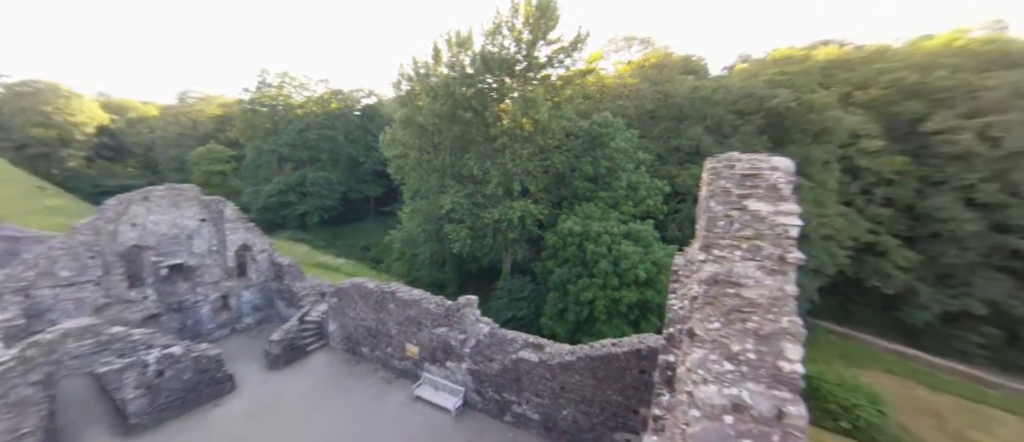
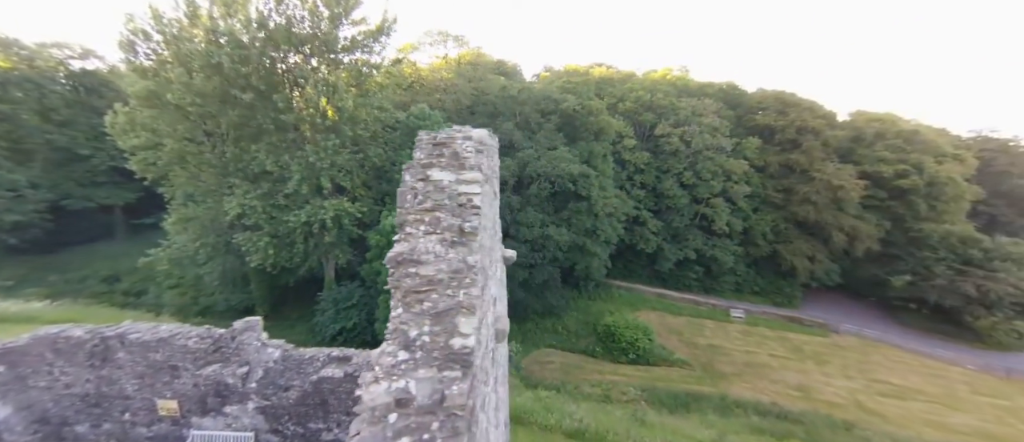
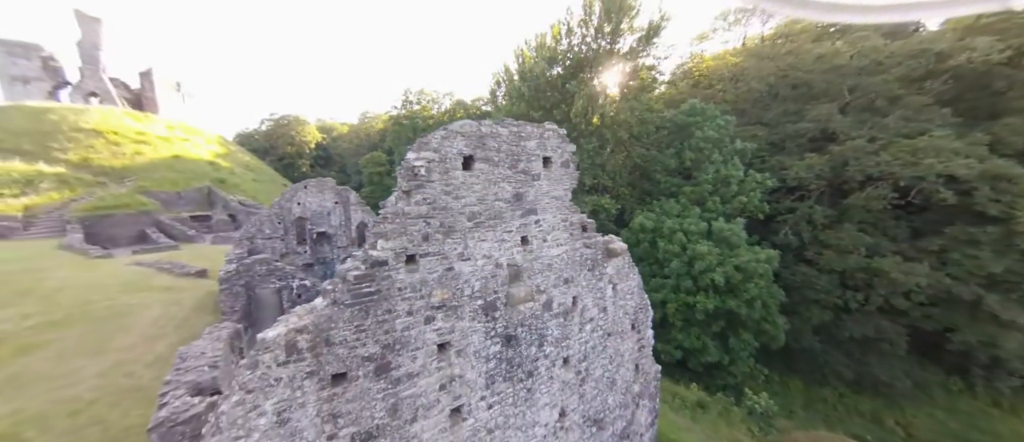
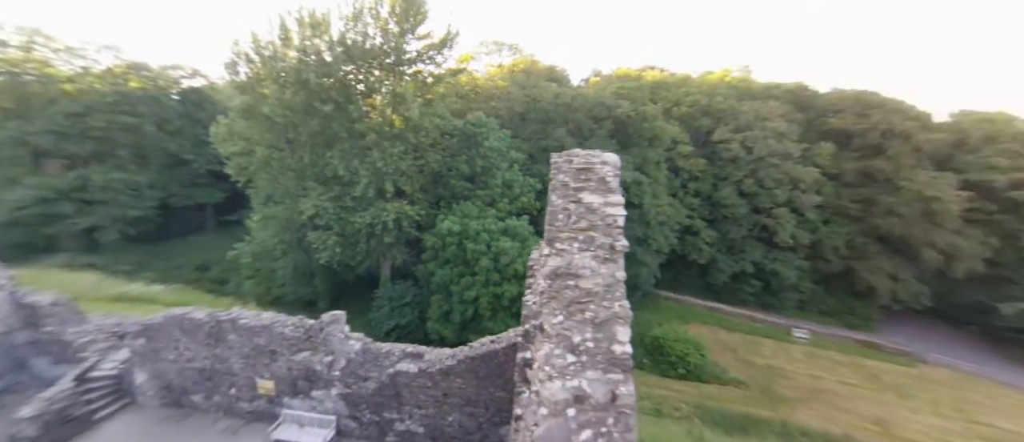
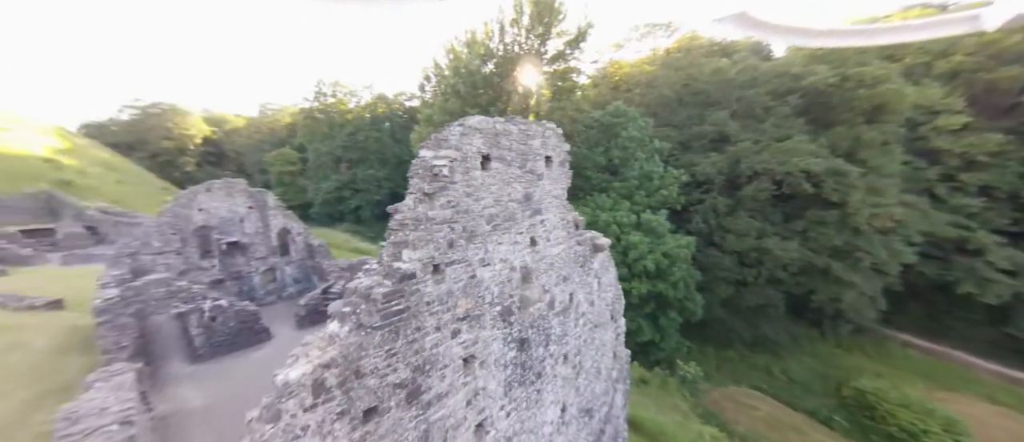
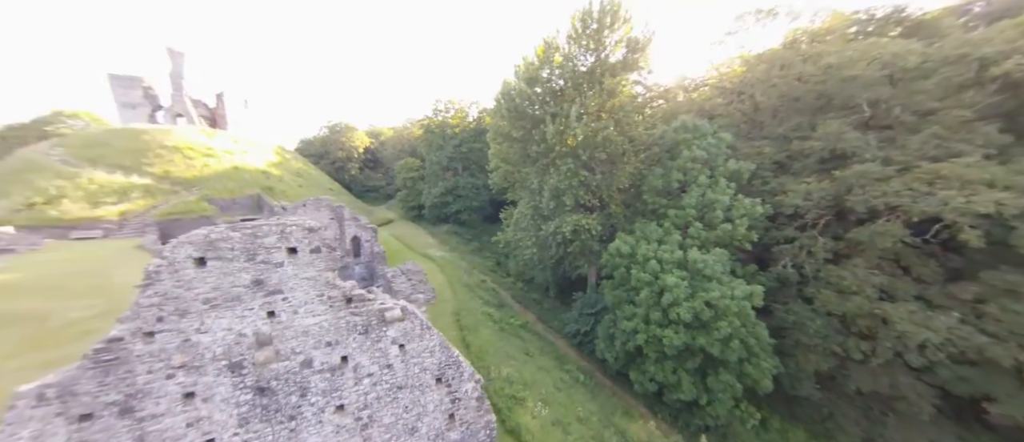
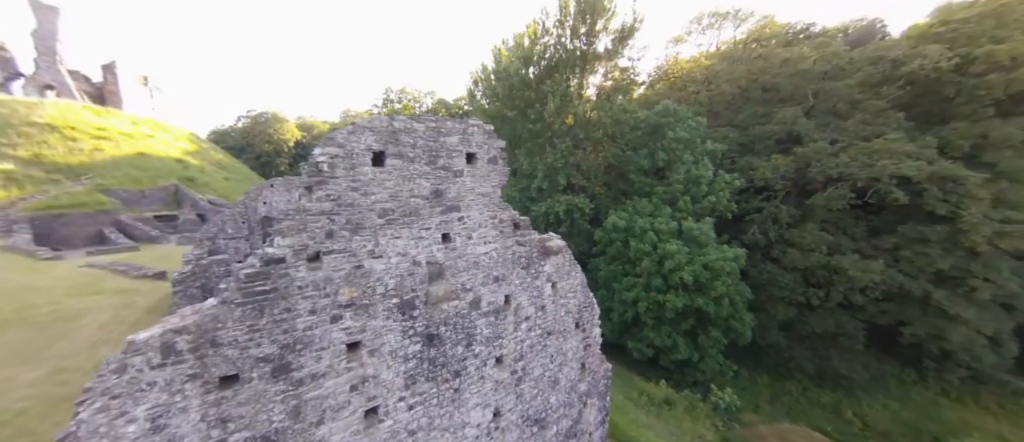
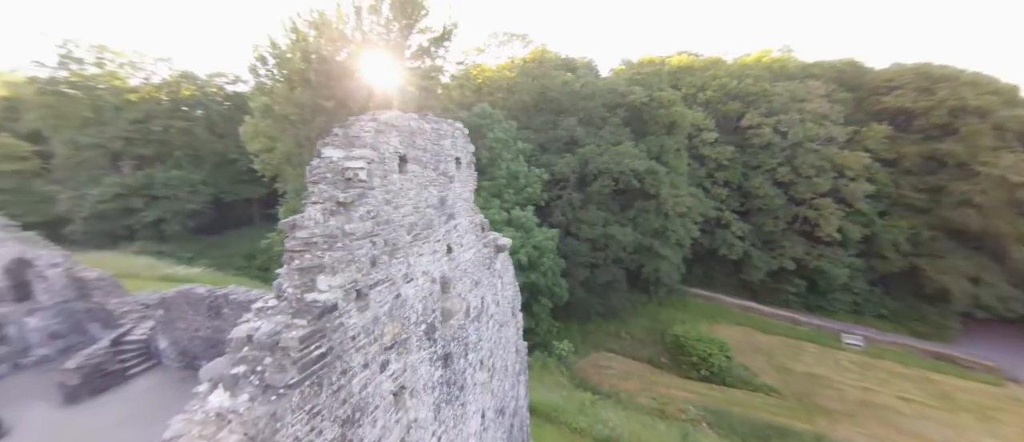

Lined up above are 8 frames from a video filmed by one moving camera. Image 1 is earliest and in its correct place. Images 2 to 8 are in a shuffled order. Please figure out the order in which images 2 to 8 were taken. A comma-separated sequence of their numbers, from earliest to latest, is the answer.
4, 2, 8, 5, 3, 7, 6
